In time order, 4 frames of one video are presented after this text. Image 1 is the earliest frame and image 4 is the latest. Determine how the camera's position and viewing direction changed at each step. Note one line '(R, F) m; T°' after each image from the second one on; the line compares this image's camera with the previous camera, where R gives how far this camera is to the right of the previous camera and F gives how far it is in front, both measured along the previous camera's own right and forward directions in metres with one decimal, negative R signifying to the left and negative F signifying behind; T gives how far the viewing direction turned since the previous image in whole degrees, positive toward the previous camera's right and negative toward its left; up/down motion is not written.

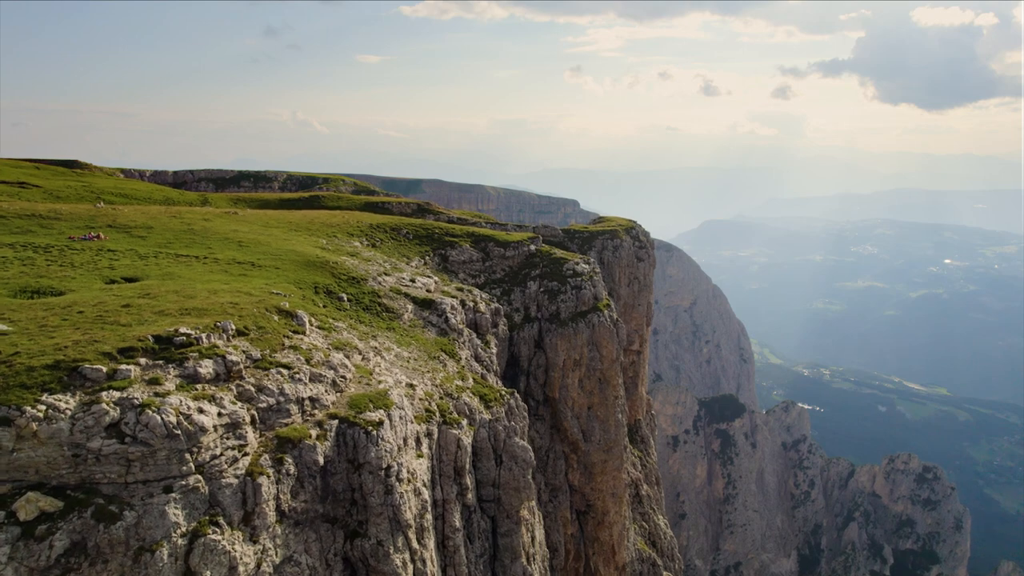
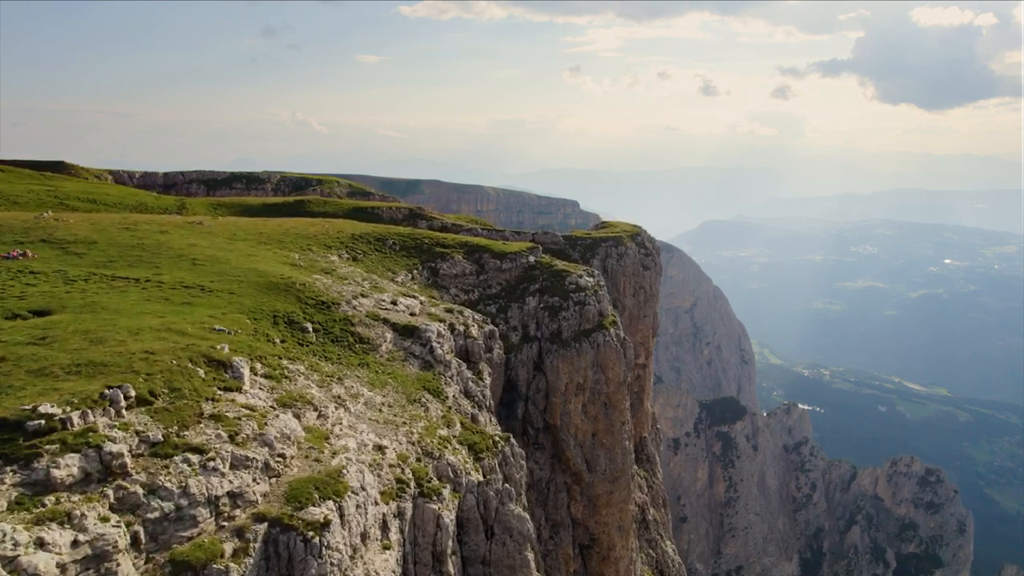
(+0.2, +5.3) m; 0°
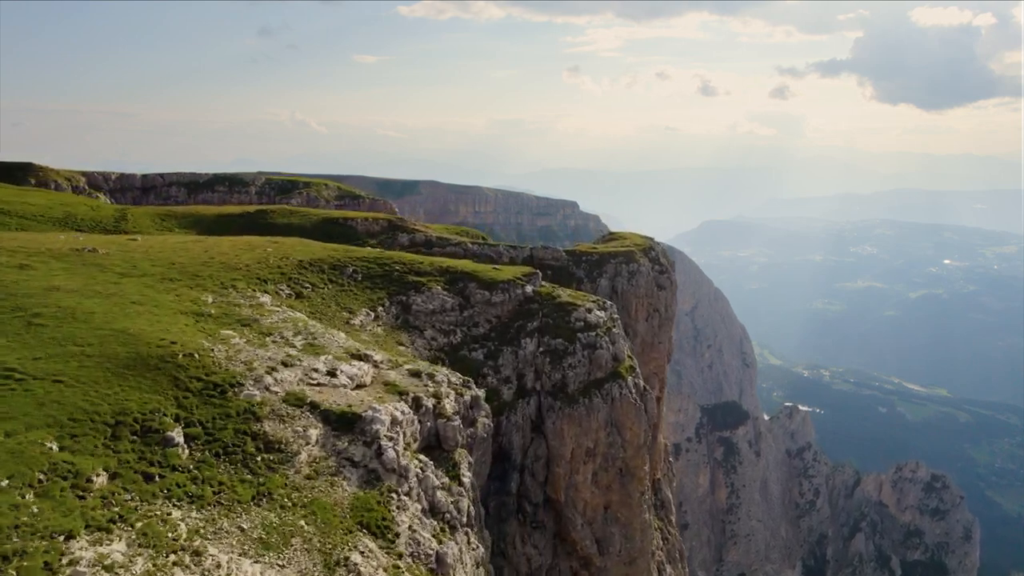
(+0.4, +10.9) m; 0°
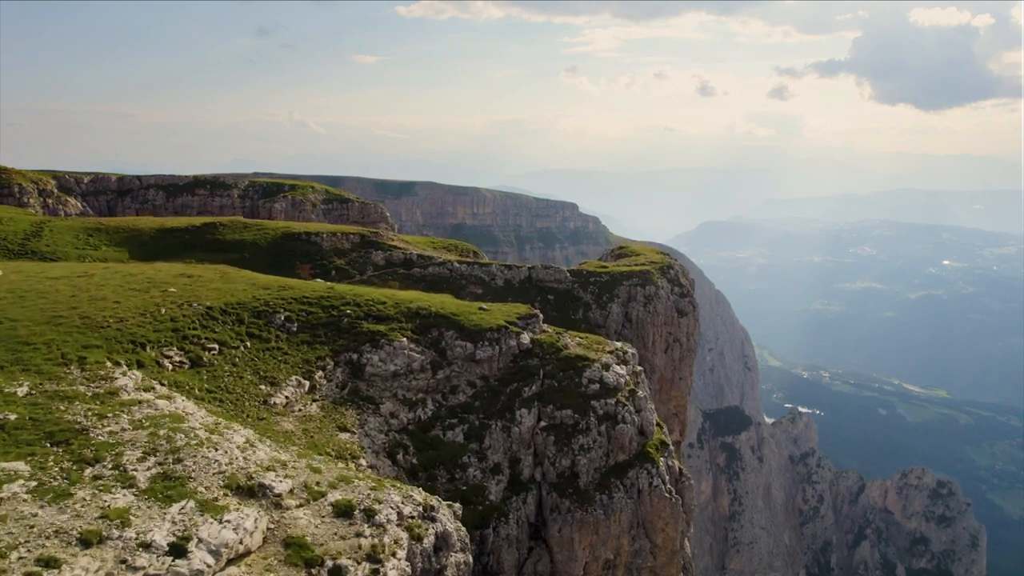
(+0.4, +11.1) m; 0°
